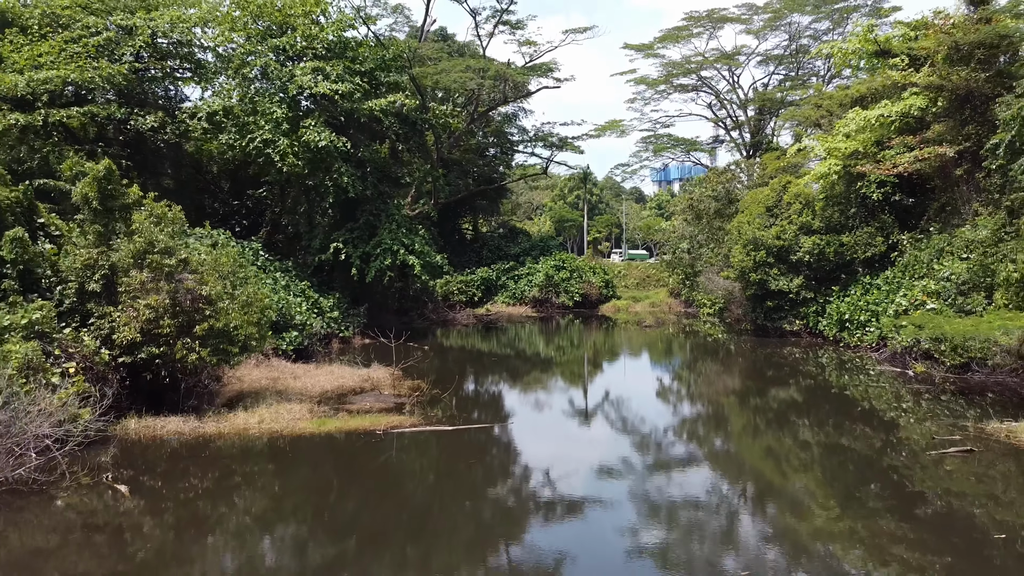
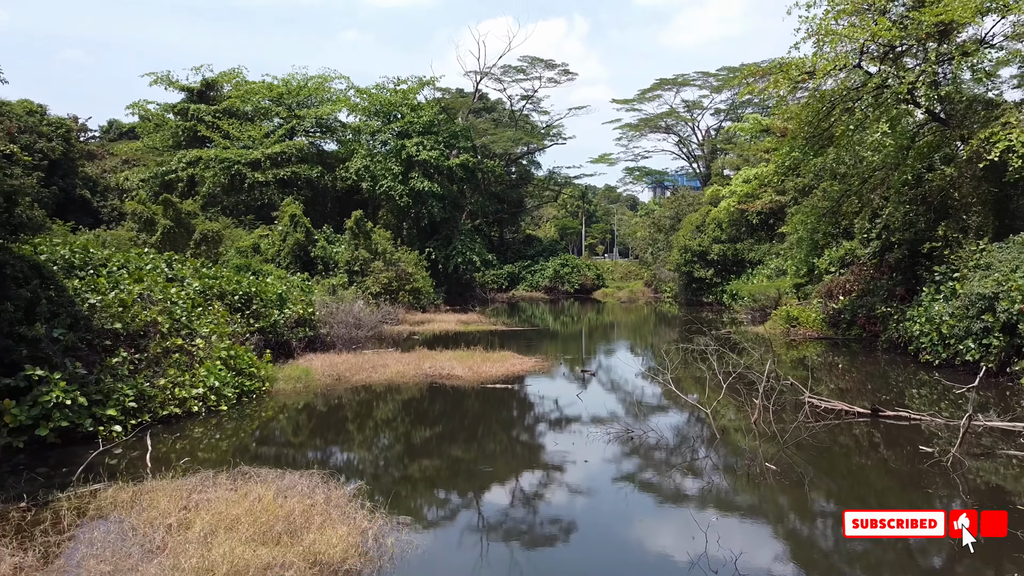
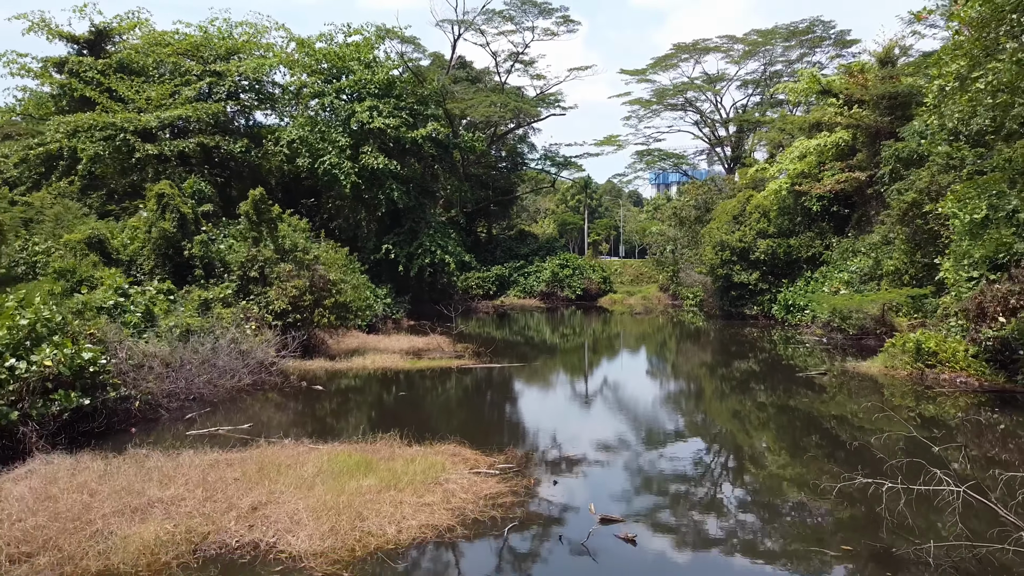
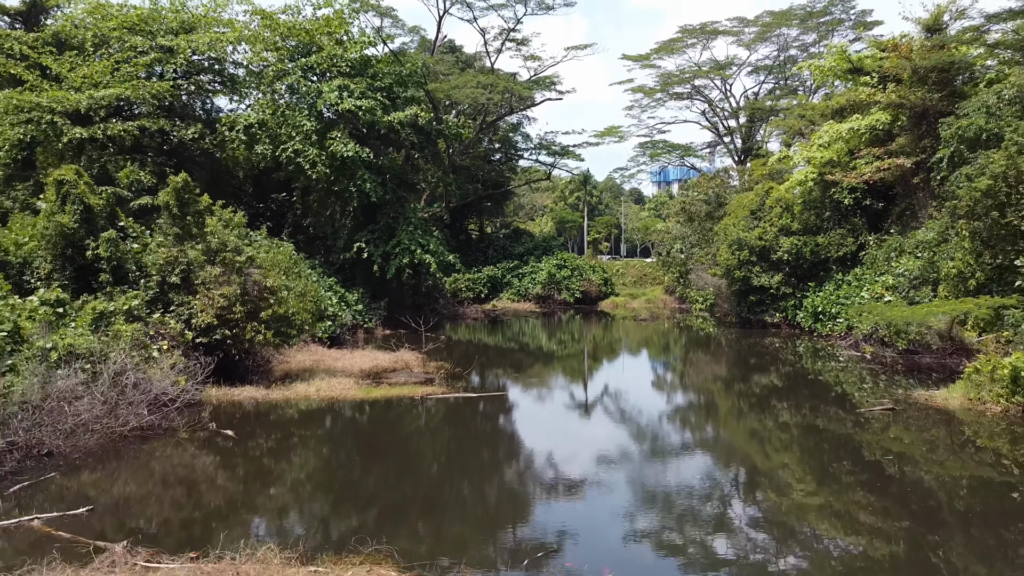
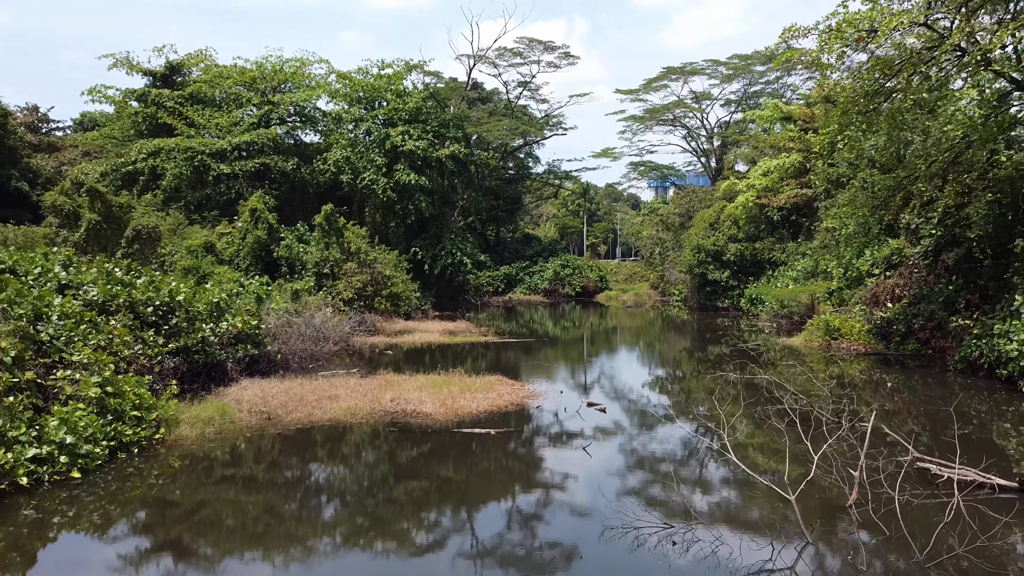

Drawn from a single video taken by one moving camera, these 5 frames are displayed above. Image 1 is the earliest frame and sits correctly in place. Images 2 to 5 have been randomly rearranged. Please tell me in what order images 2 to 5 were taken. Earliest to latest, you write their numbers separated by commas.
4, 3, 5, 2
